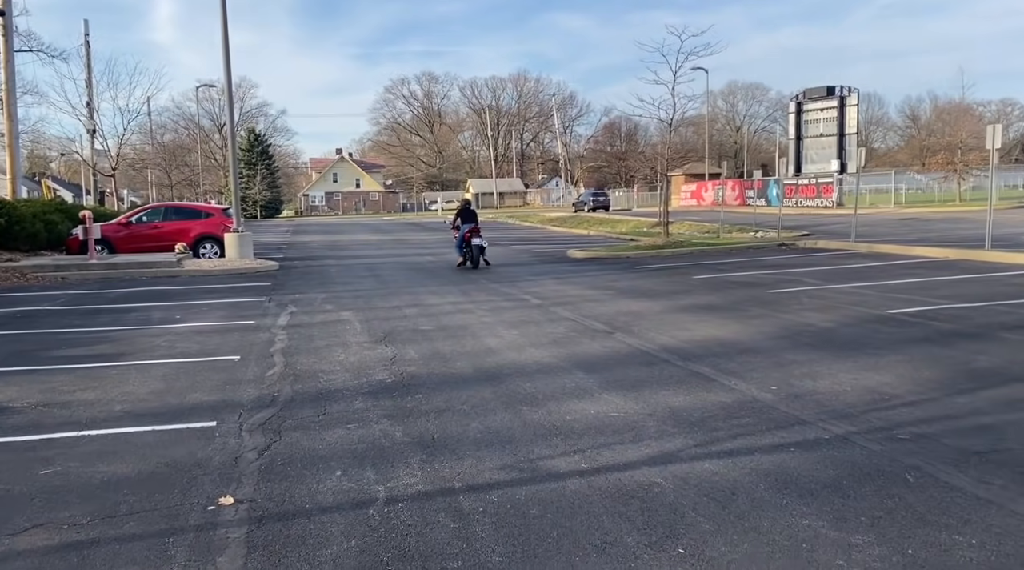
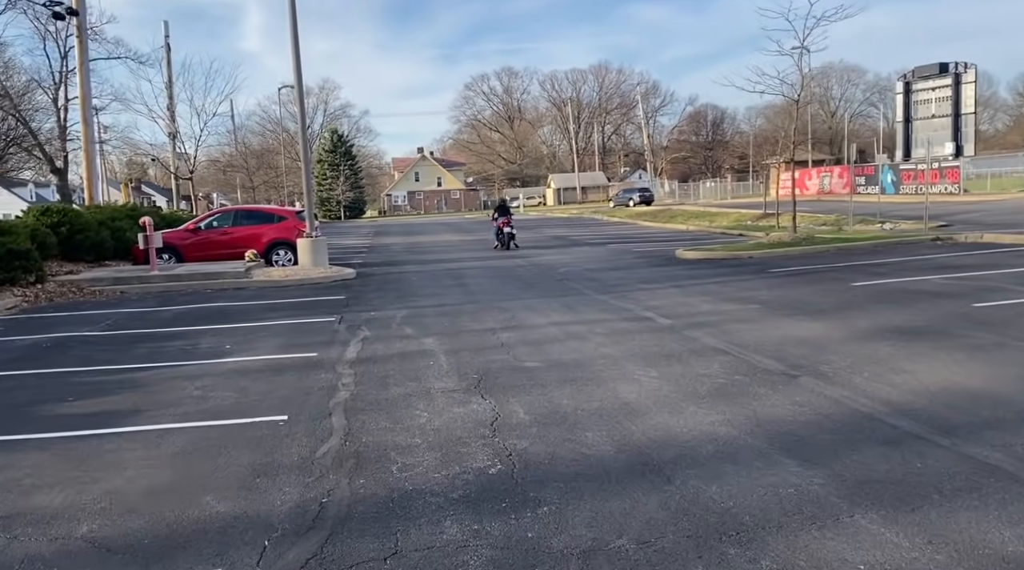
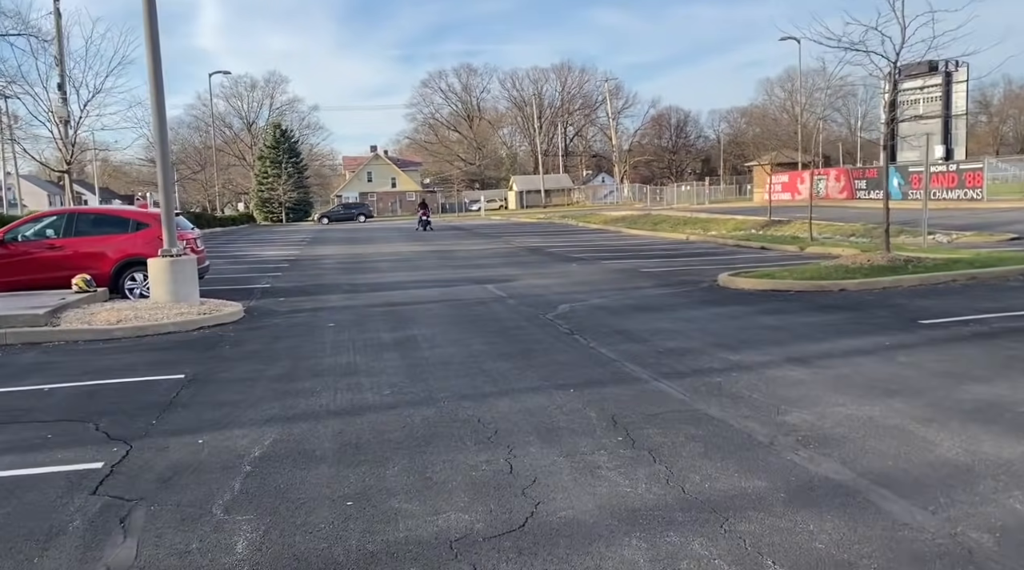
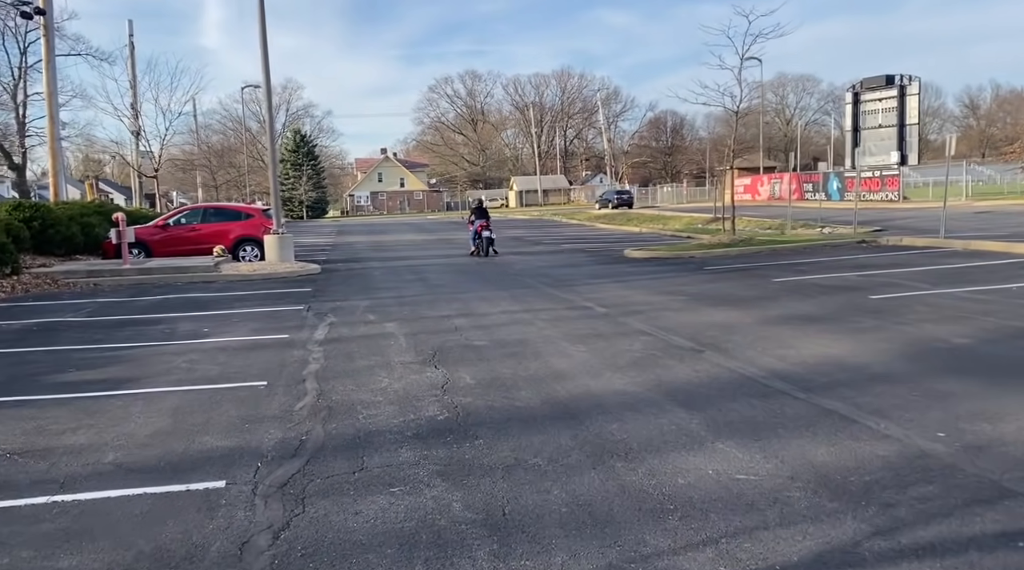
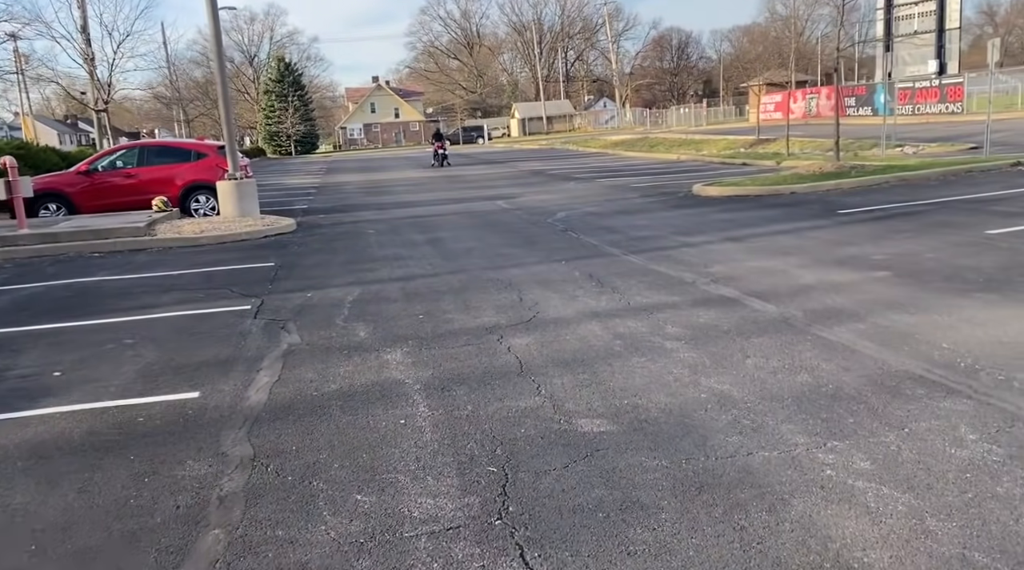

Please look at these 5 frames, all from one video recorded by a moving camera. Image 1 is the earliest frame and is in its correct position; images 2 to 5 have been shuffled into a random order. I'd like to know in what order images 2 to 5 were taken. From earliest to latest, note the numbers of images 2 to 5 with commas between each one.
4, 2, 5, 3
